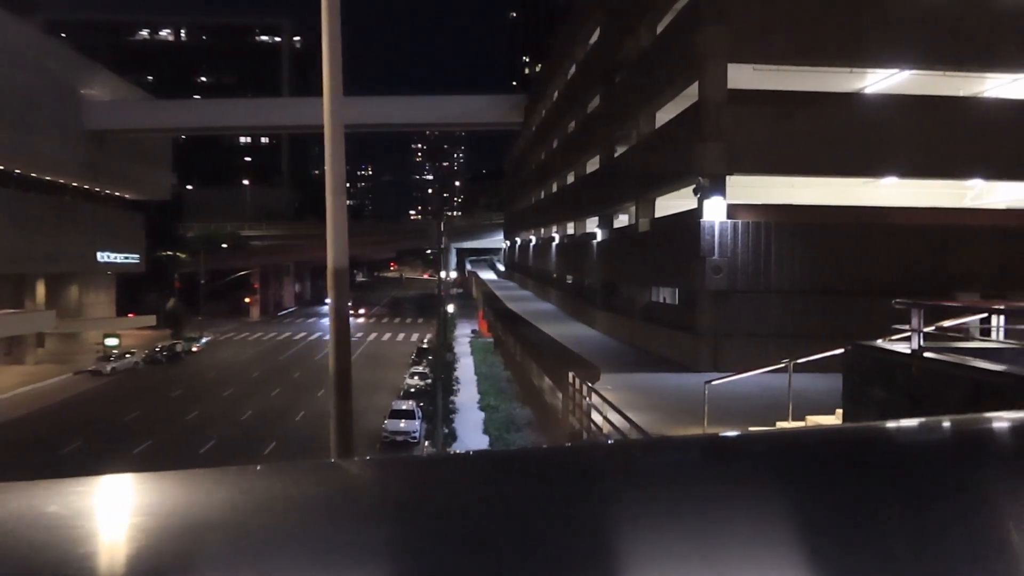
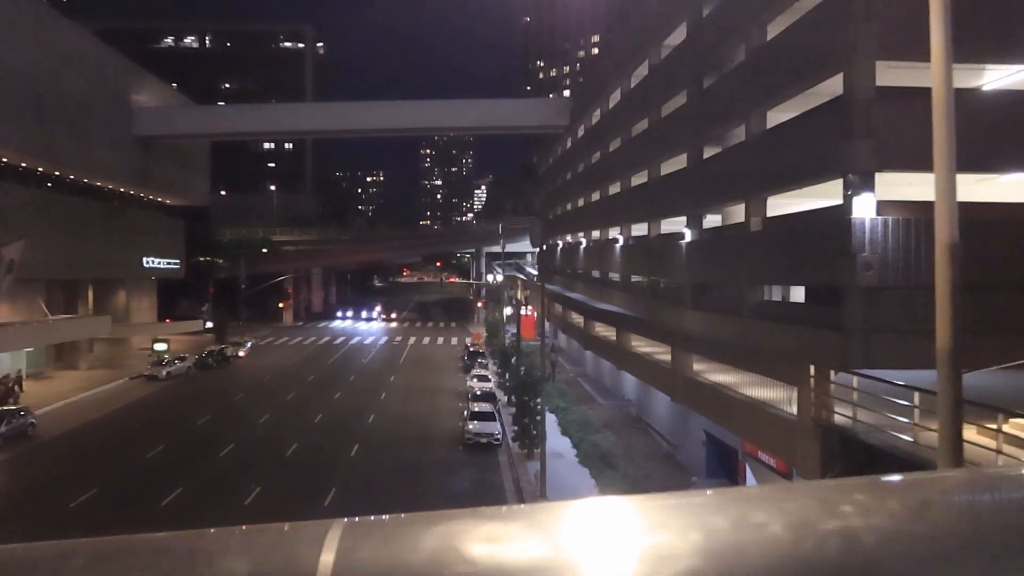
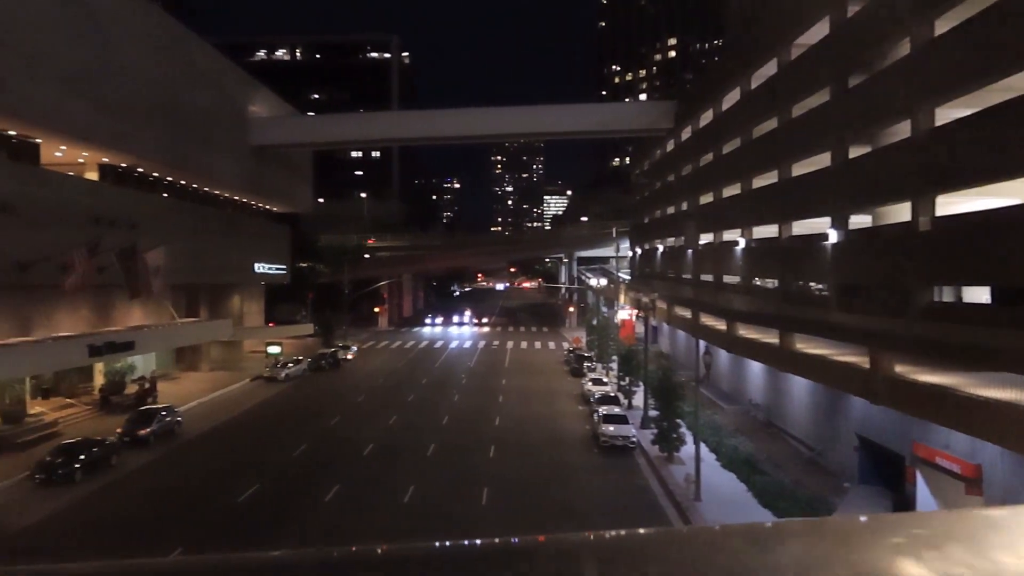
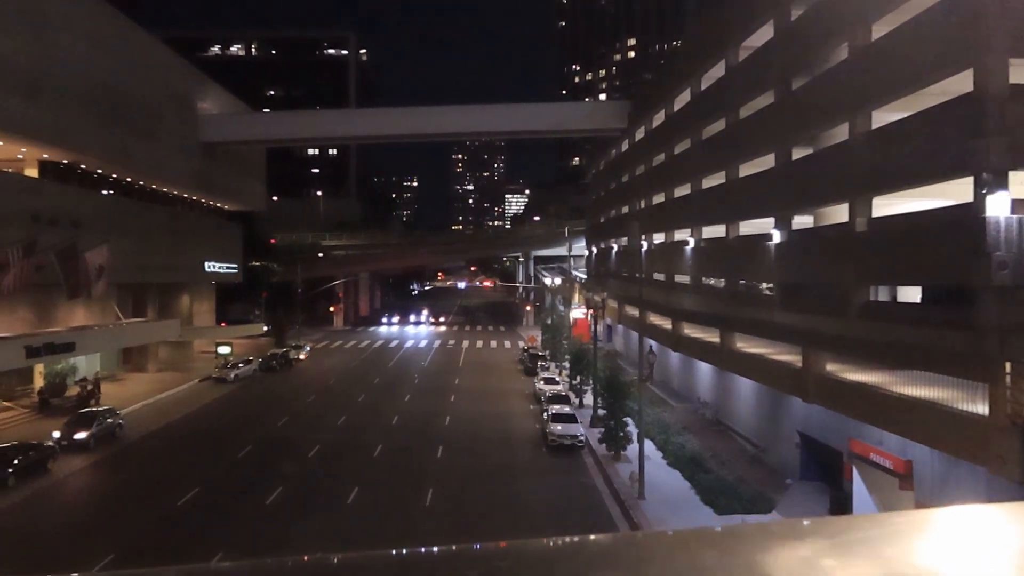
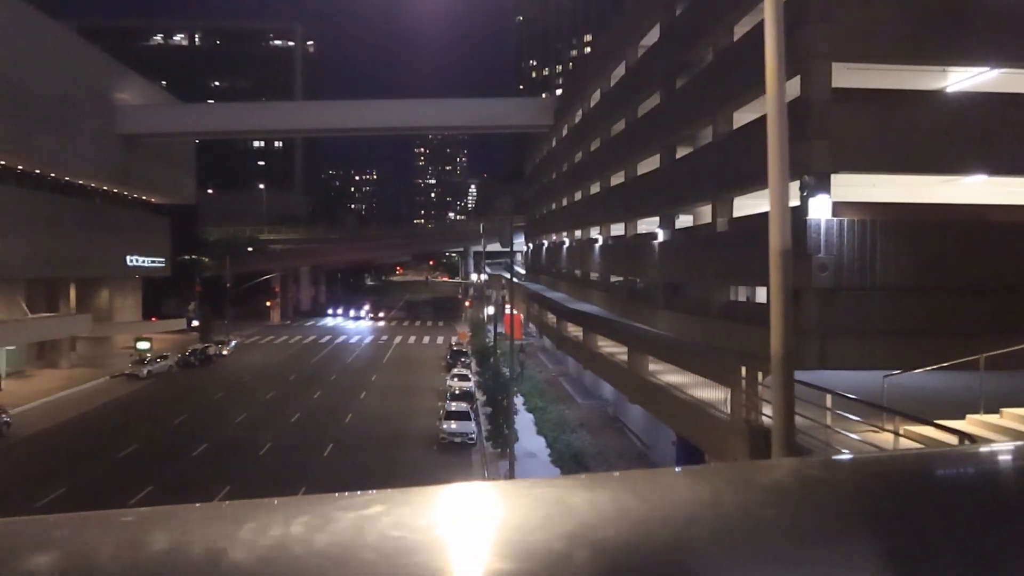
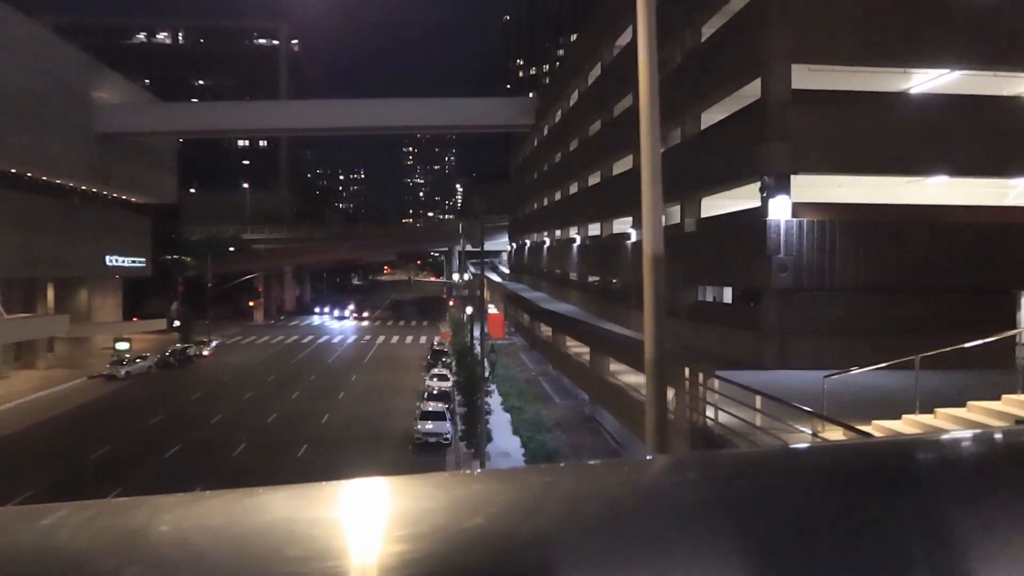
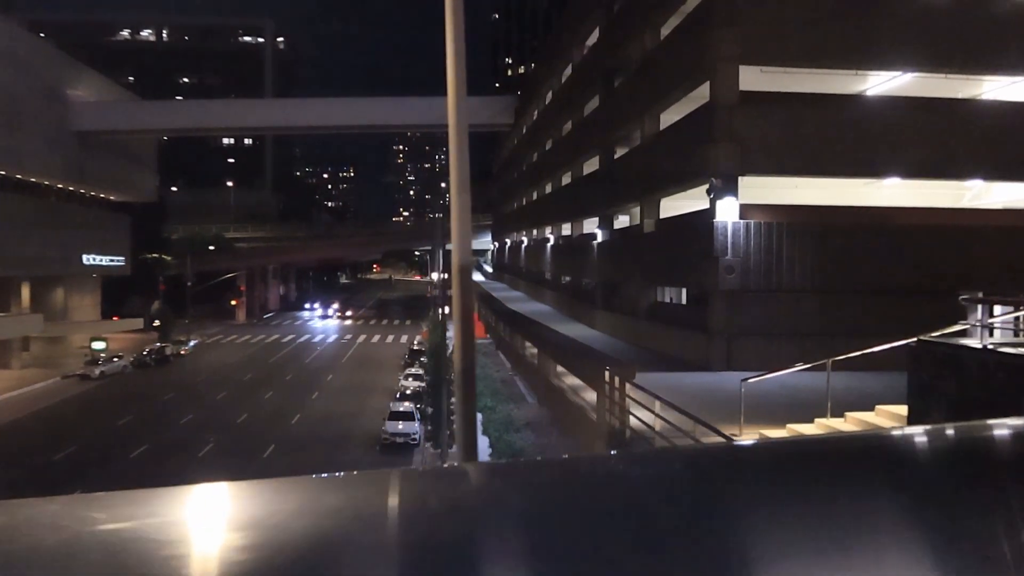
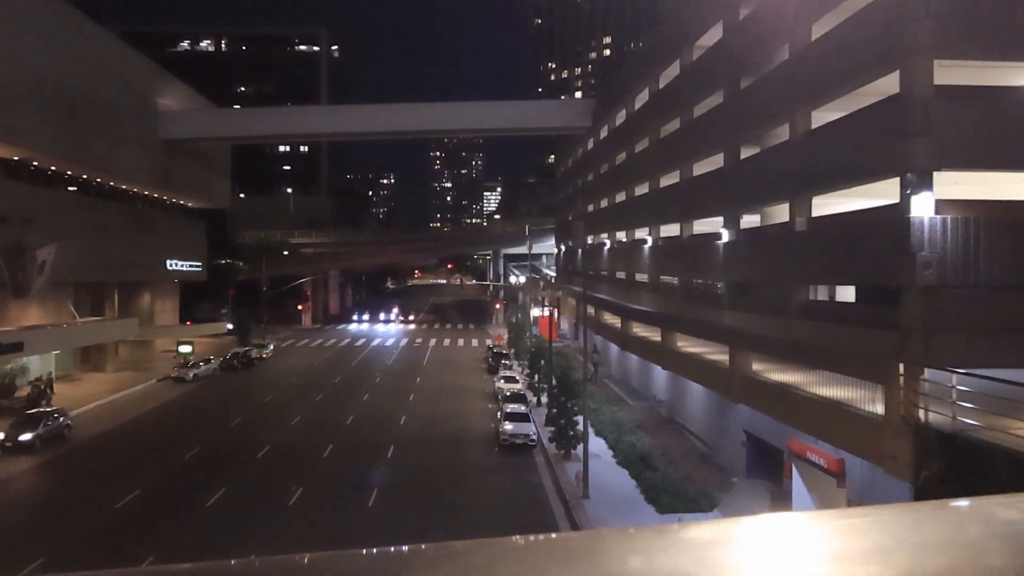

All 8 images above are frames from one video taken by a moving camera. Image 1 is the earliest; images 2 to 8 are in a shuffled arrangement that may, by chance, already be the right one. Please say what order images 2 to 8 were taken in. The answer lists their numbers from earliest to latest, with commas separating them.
7, 6, 5, 2, 8, 4, 3
